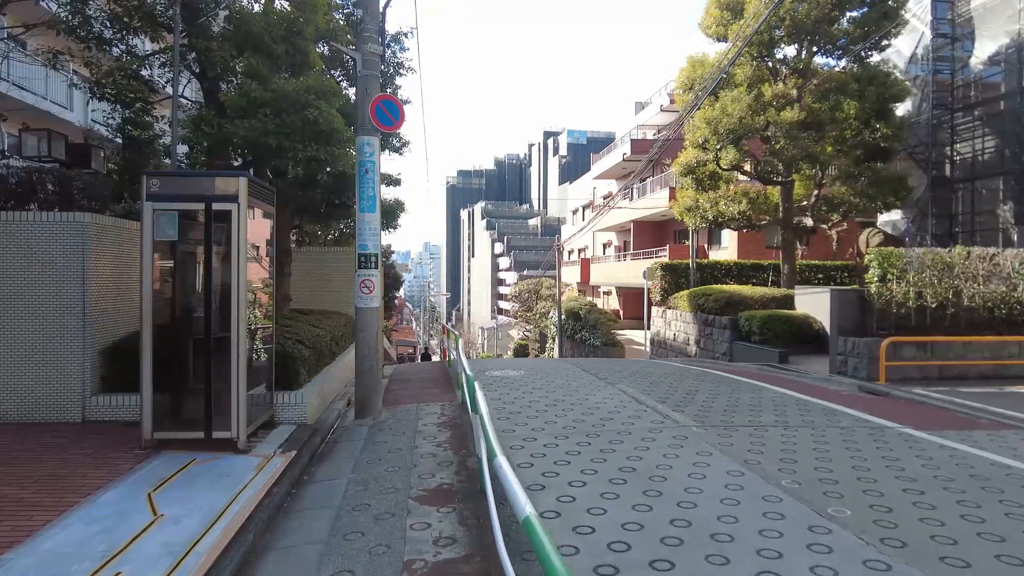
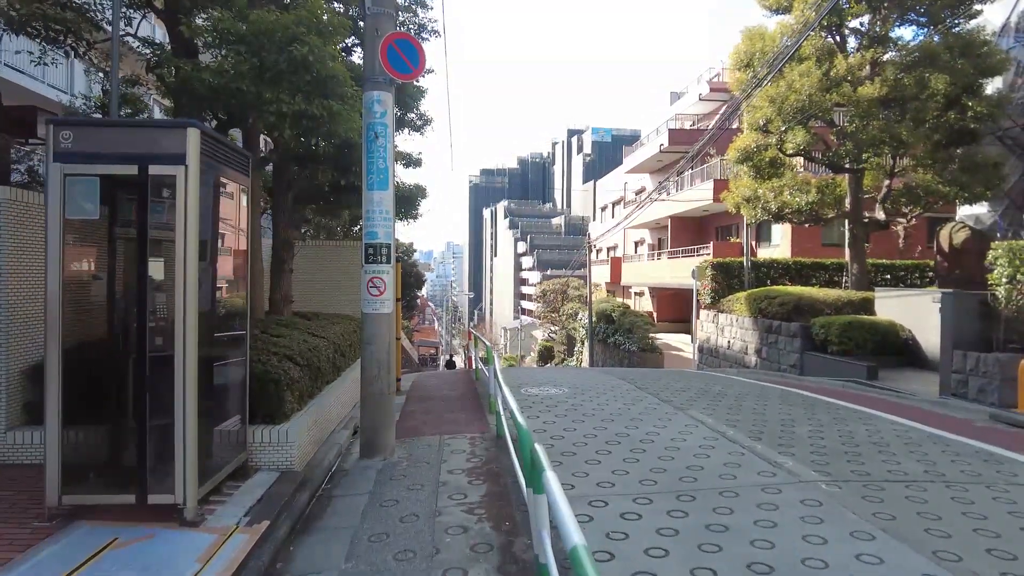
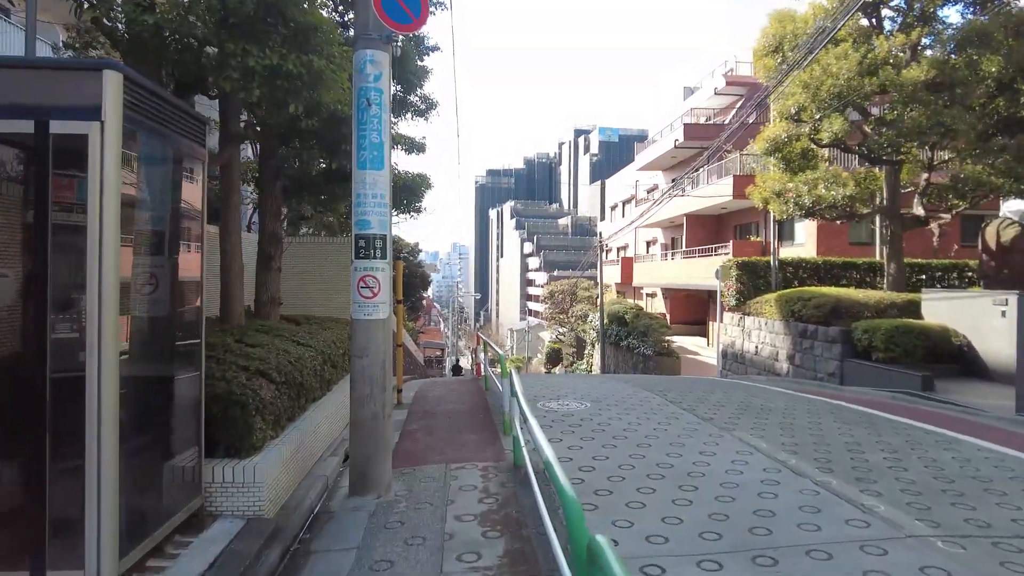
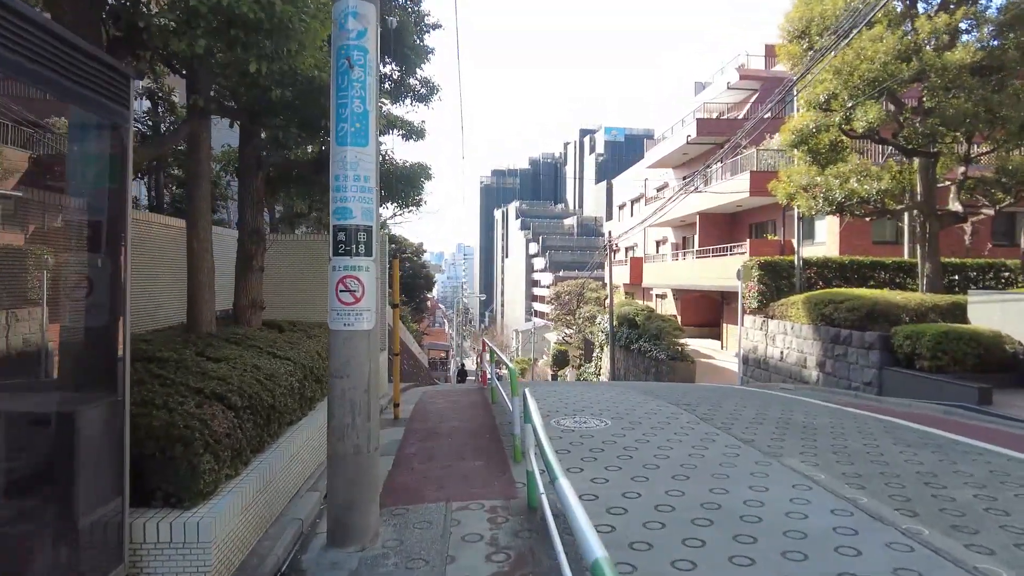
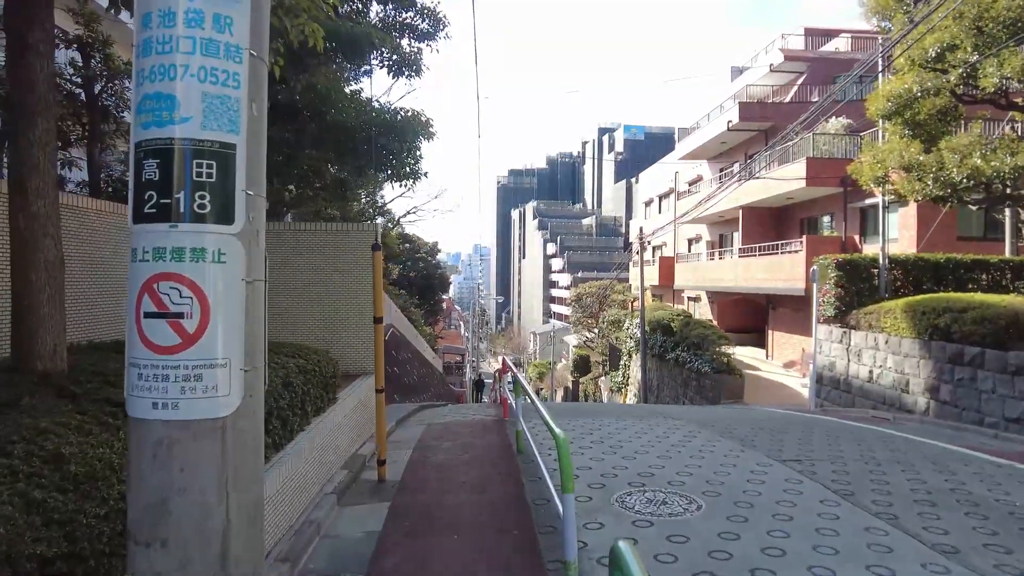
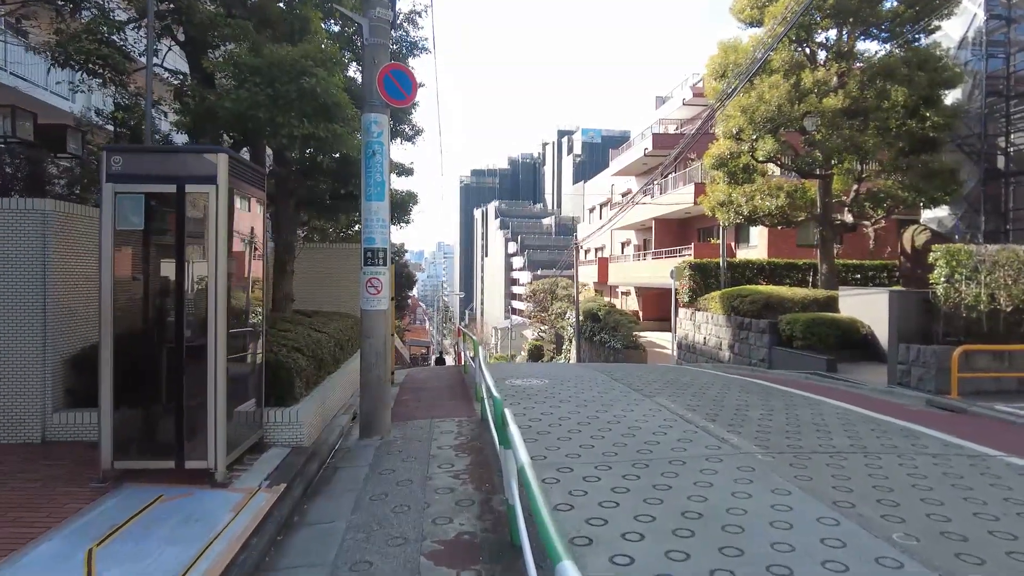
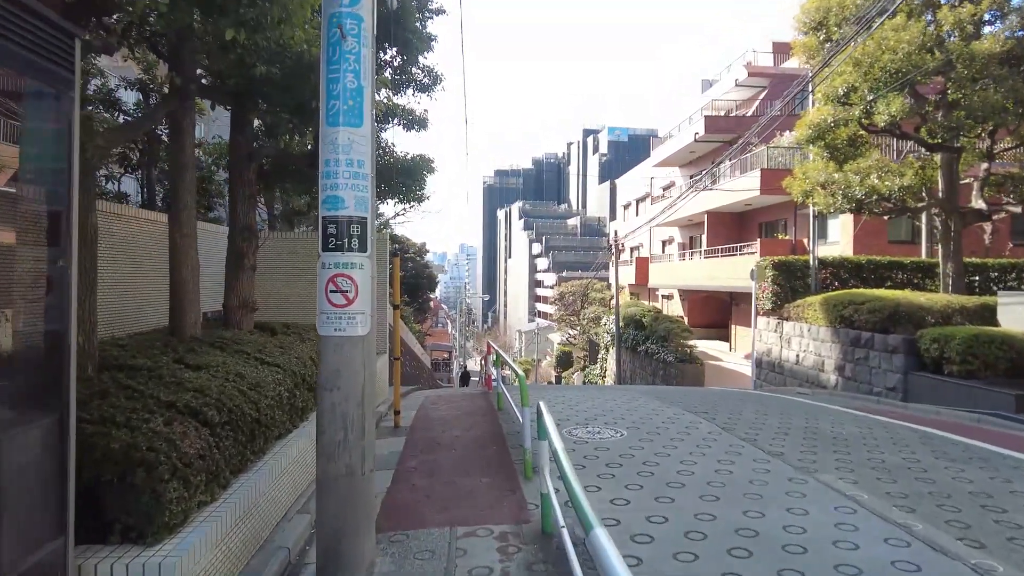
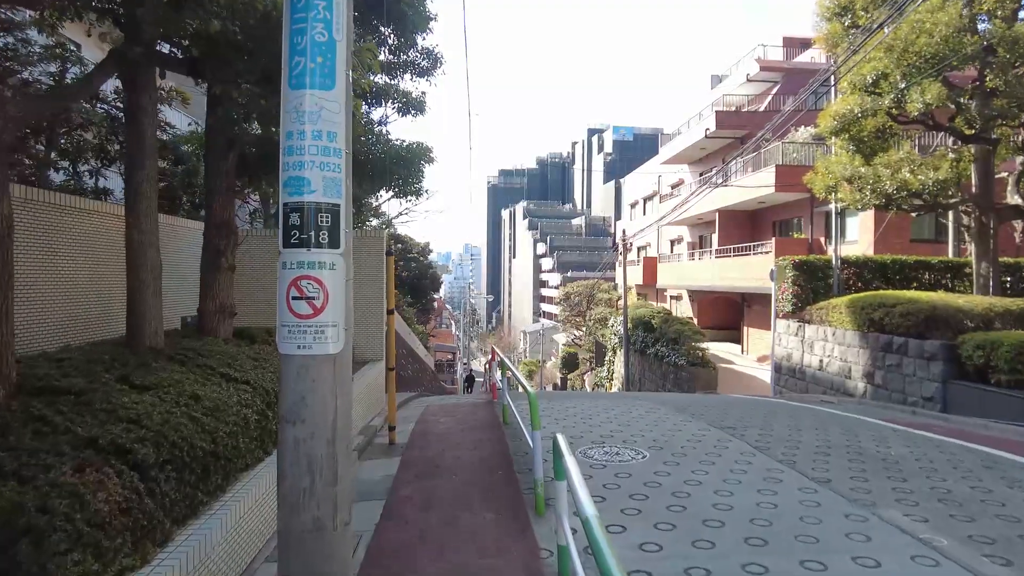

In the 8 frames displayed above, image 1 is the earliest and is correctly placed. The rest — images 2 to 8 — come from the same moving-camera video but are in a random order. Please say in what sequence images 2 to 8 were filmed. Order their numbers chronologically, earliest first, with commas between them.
6, 2, 3, 4, 7, 8, 5
